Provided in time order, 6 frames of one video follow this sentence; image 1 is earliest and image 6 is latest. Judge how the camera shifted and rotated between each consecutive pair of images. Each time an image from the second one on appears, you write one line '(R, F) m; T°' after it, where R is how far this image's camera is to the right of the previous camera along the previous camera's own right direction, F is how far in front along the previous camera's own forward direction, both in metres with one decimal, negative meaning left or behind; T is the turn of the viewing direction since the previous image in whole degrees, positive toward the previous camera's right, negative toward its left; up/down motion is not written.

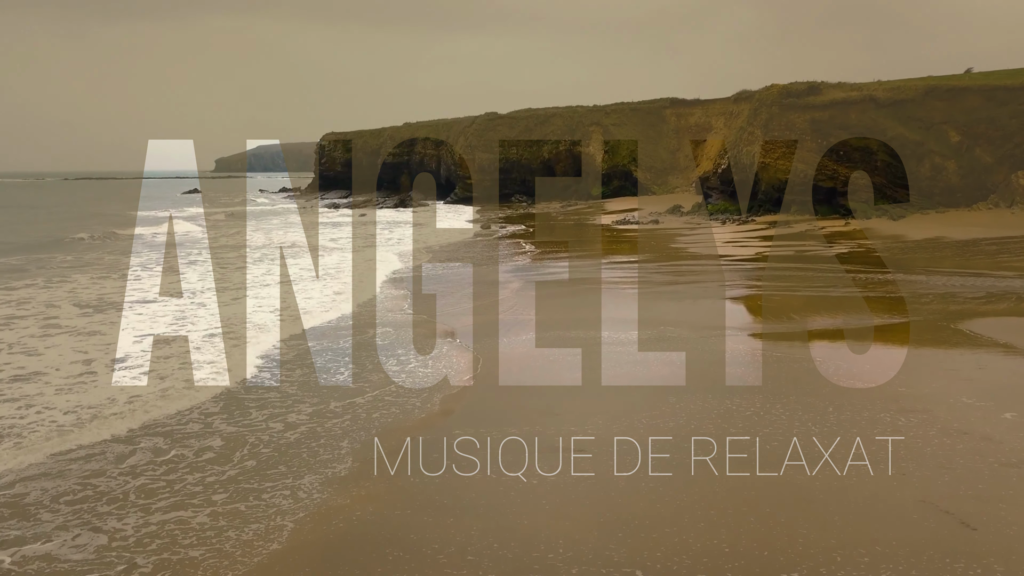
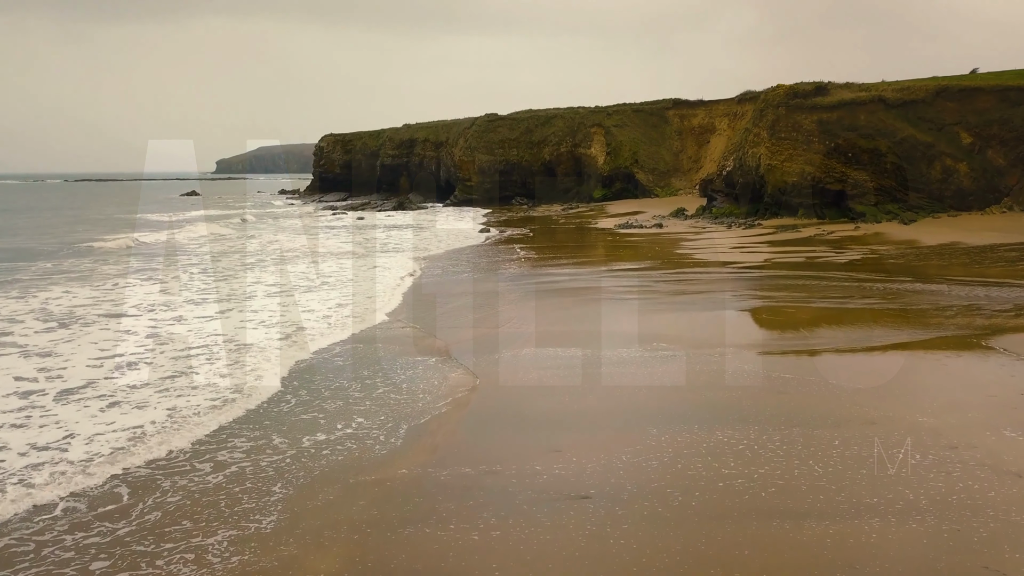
(+0.1, +0.6) m; 0°
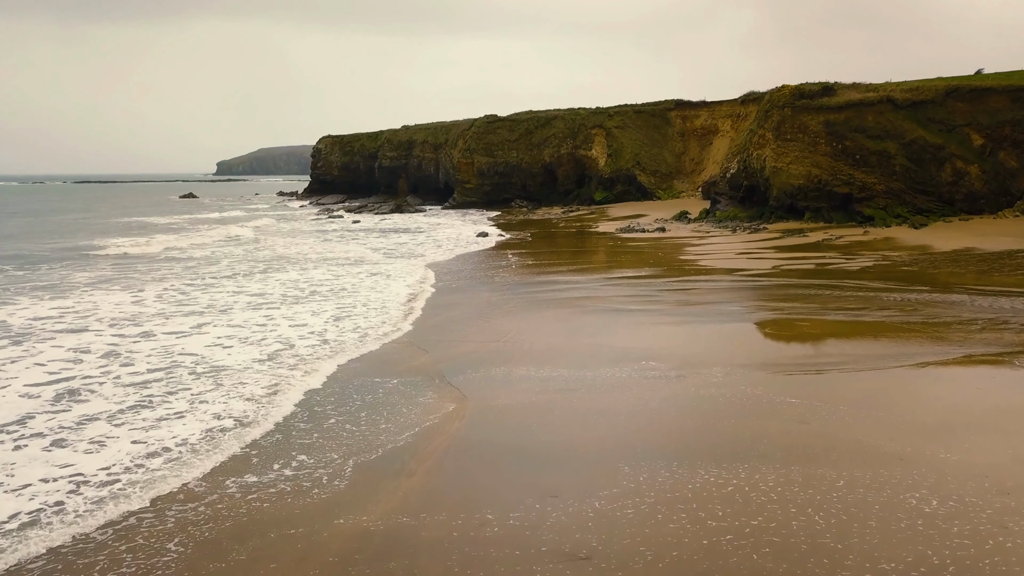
(+0.1, +0.7) m; 0°
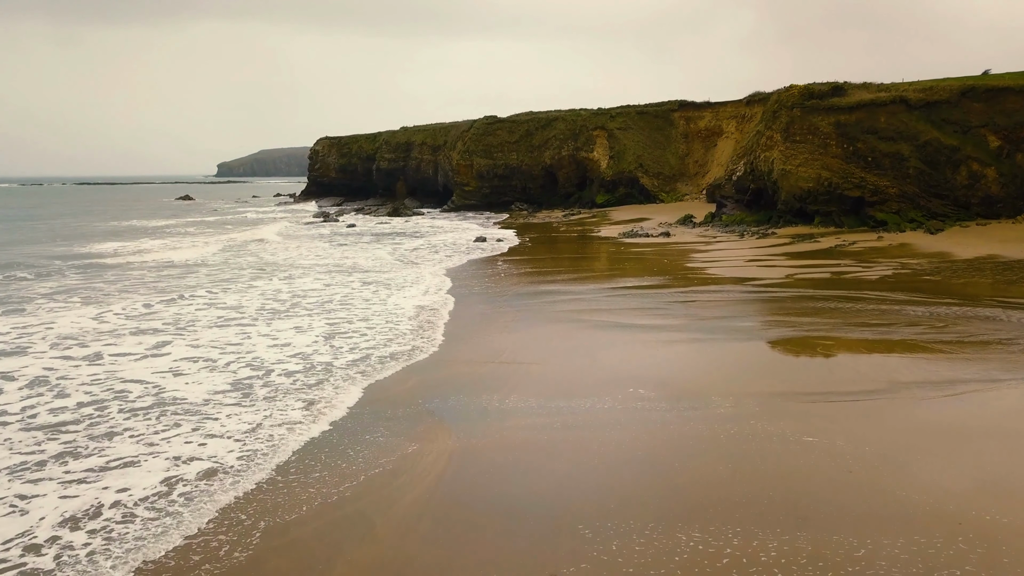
(+0.1, +0.9) m; 0°
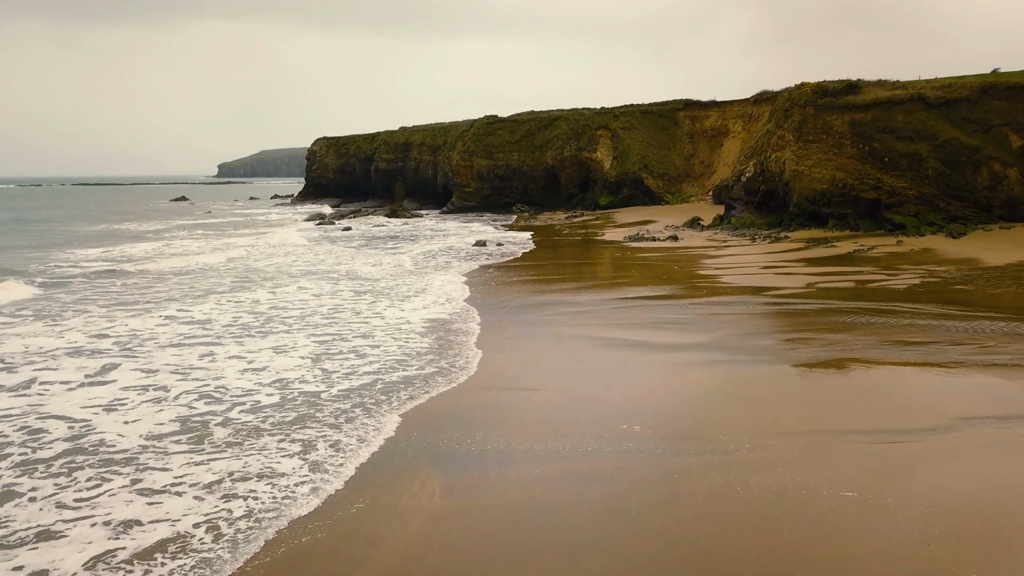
(0.0, +1.0) m; 0°
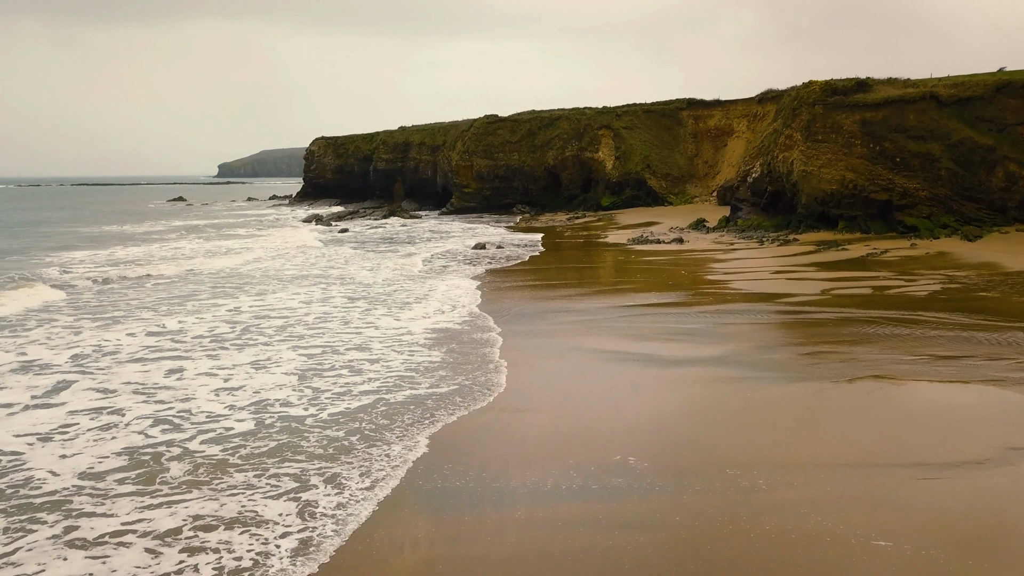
(0.0, +0.7) m; 0°
